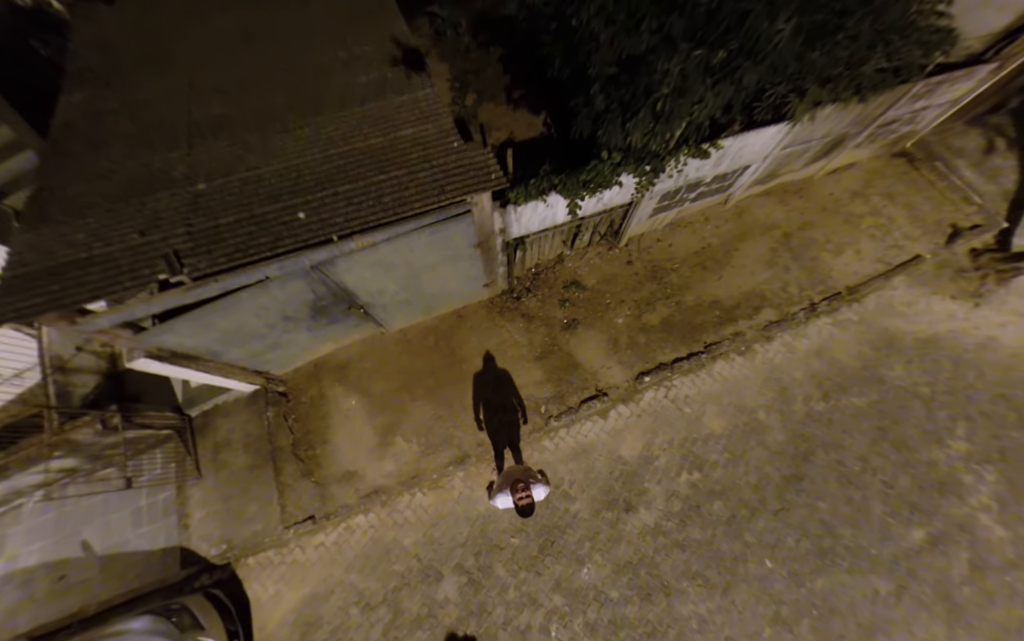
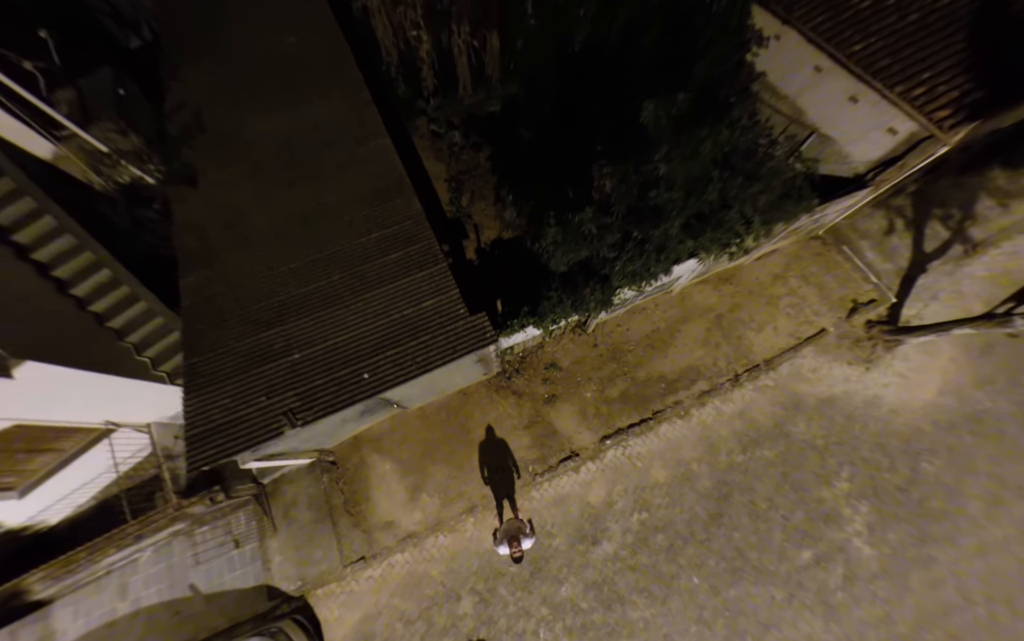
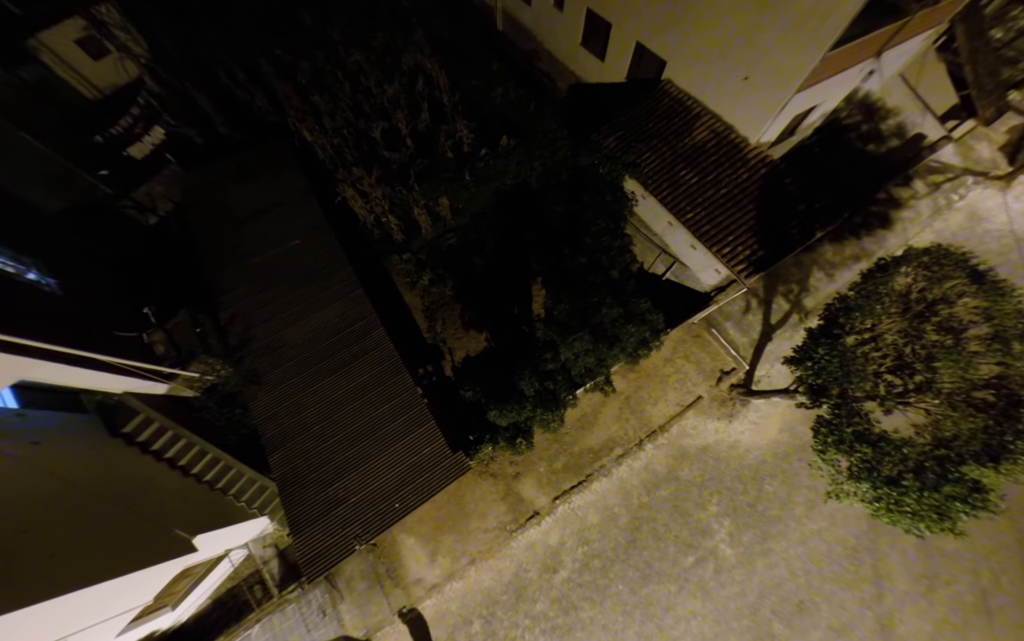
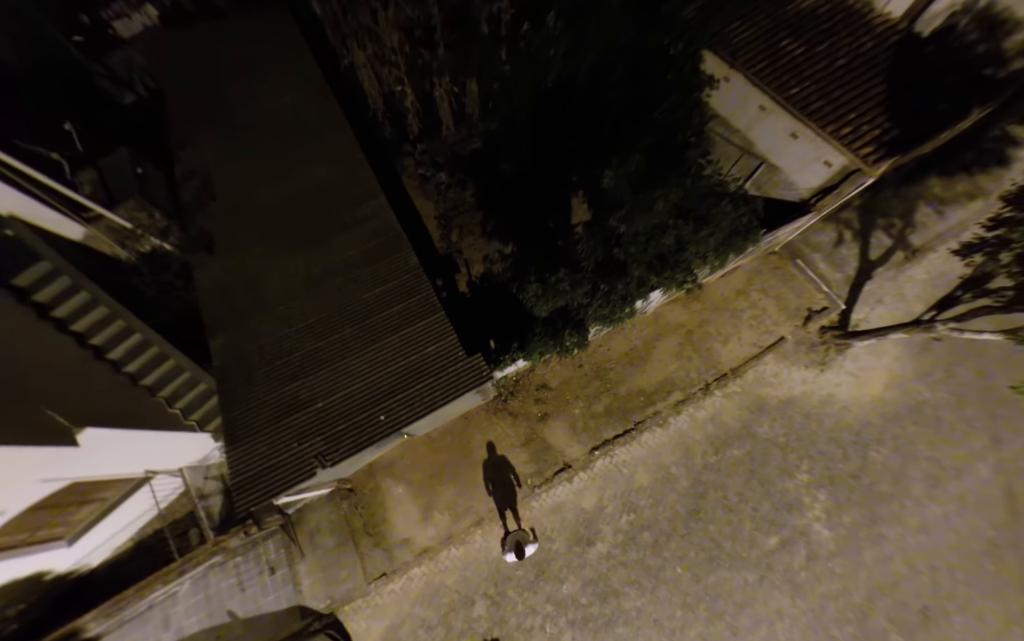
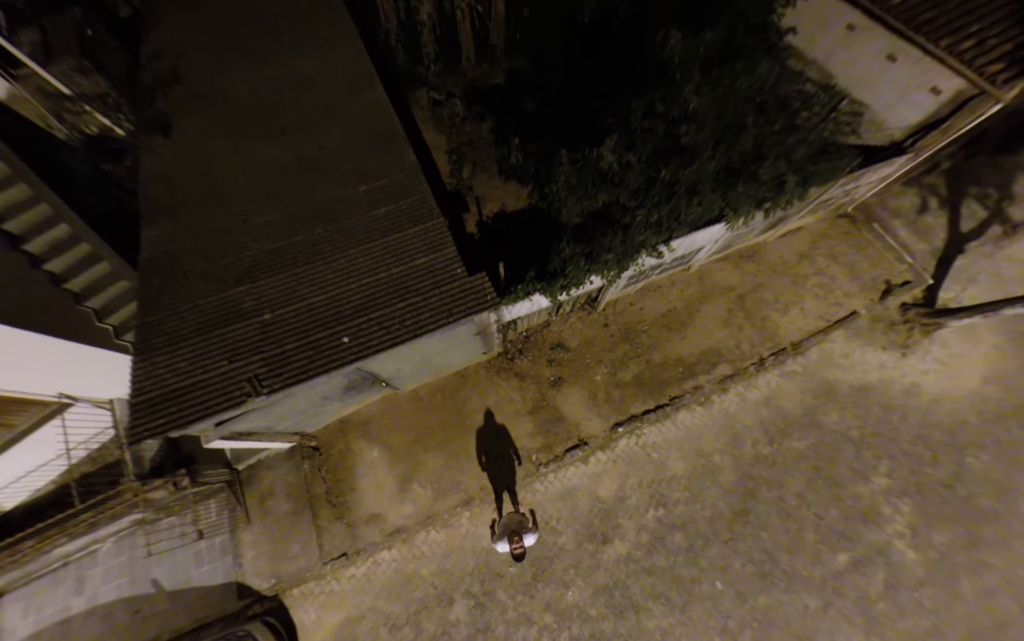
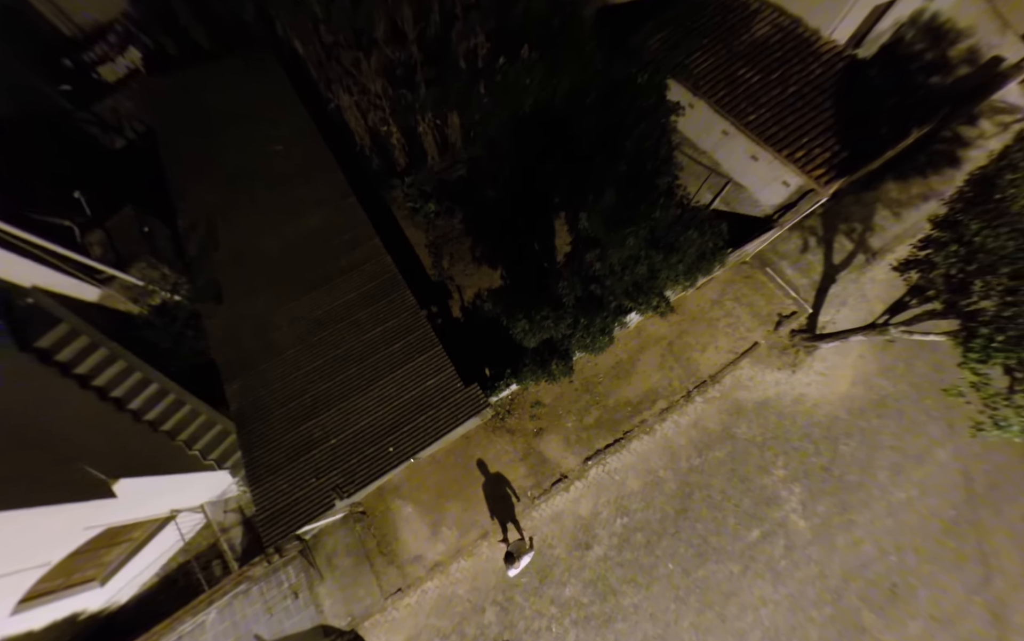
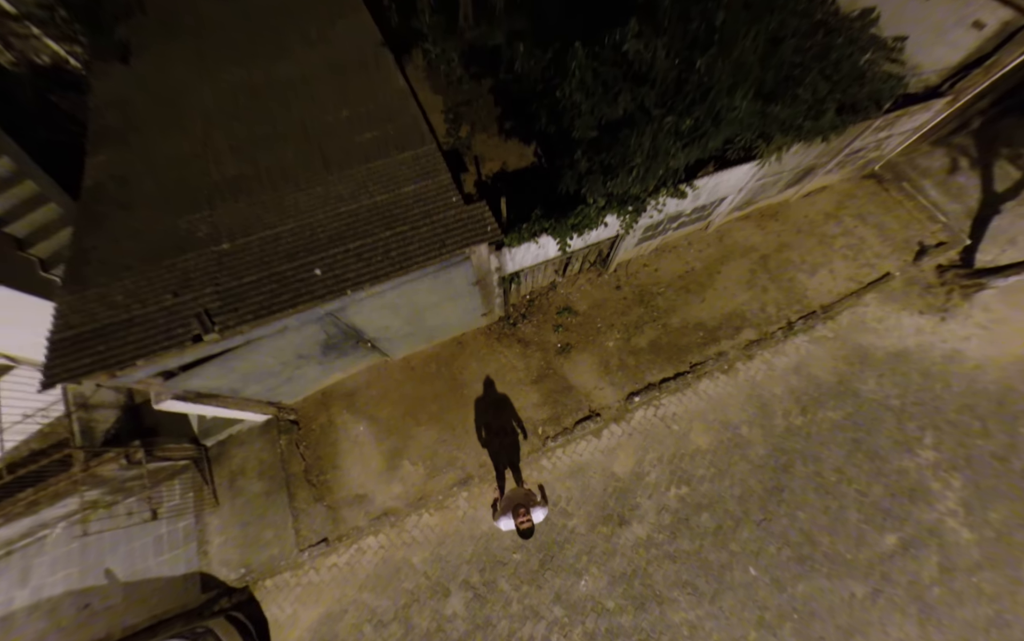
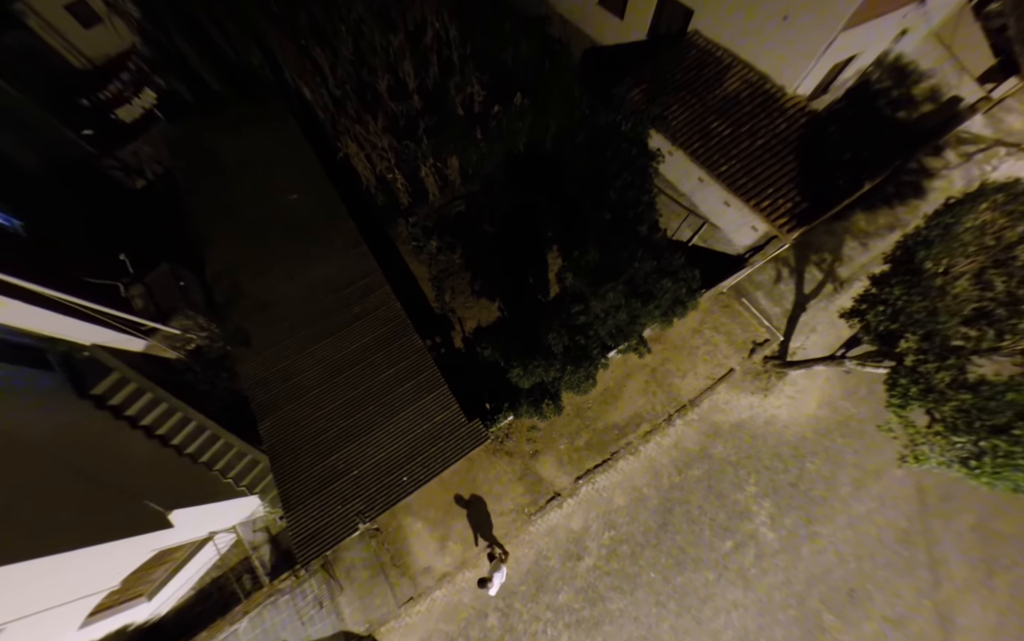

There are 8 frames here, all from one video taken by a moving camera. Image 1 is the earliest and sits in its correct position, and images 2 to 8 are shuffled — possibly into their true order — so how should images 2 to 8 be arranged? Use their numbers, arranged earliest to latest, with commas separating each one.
7, 5, 2, 4, 6, 8, 3
